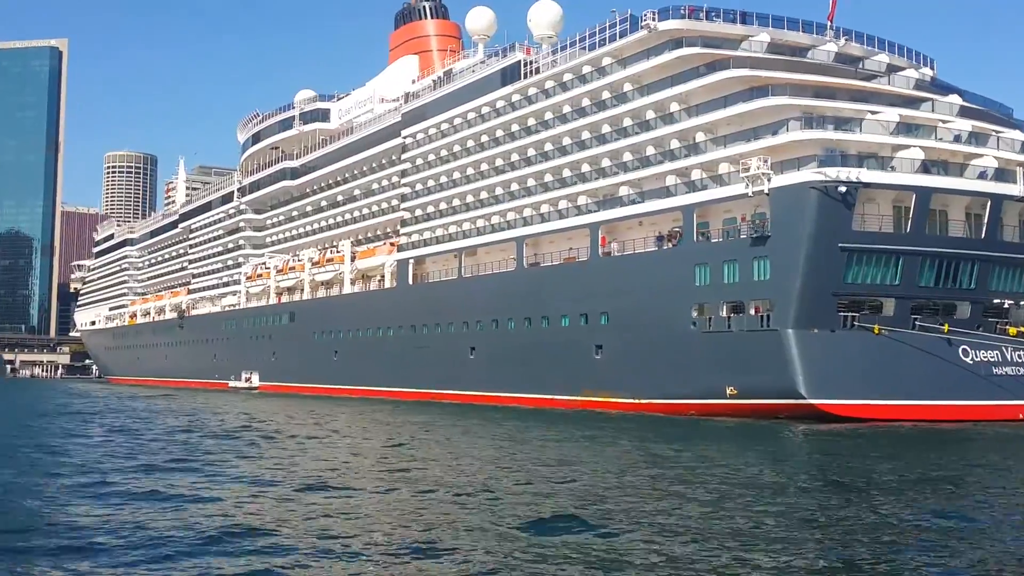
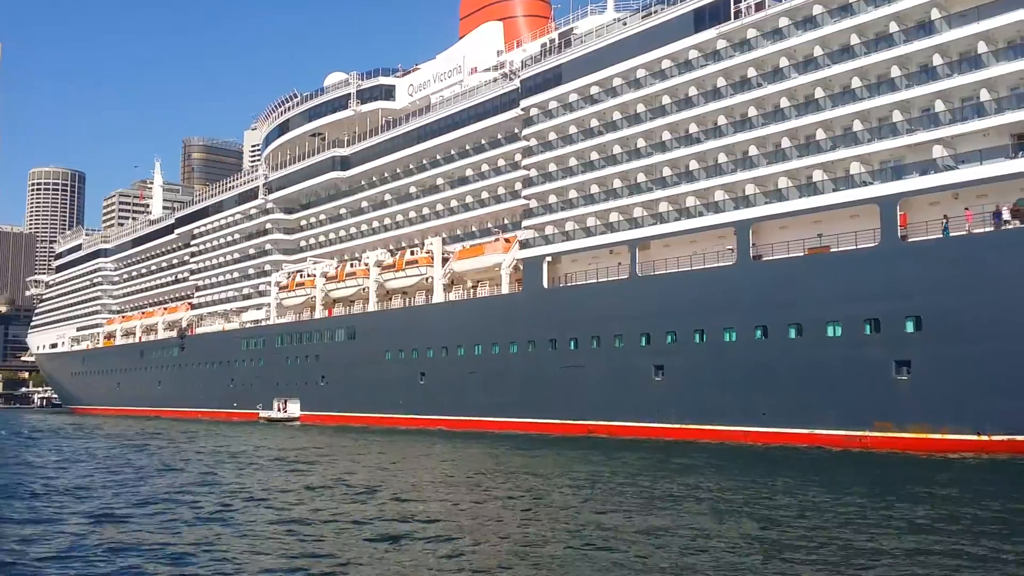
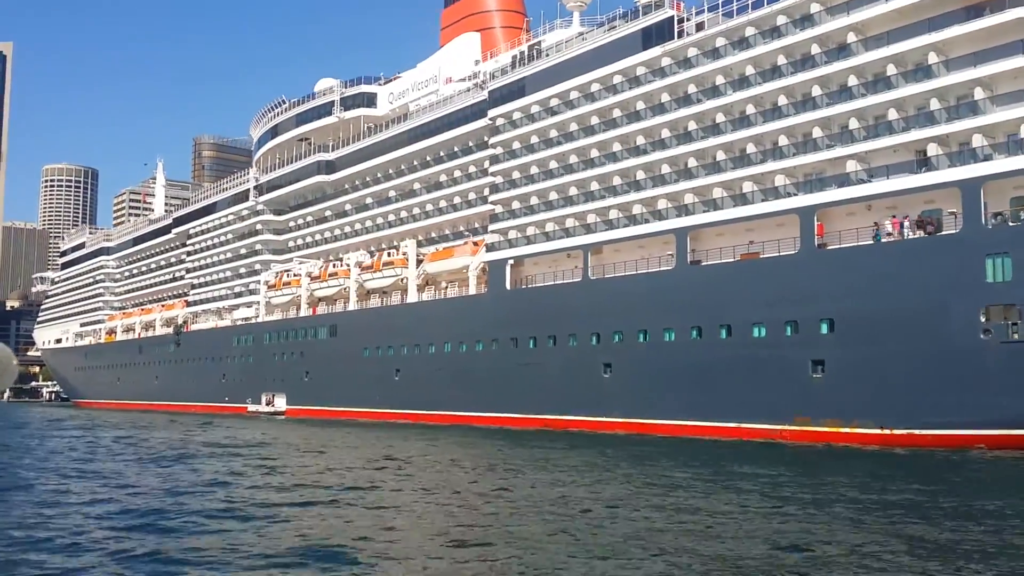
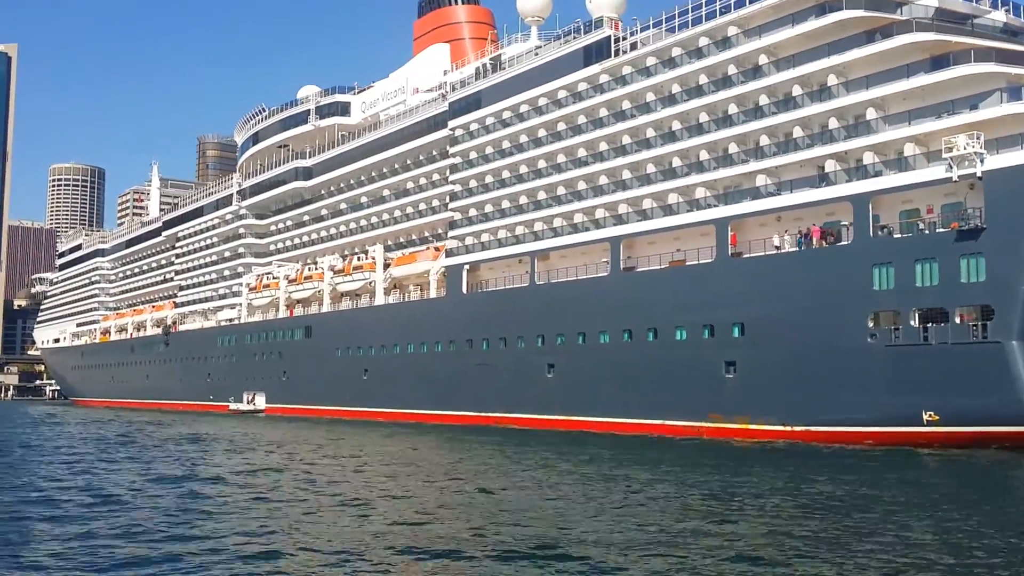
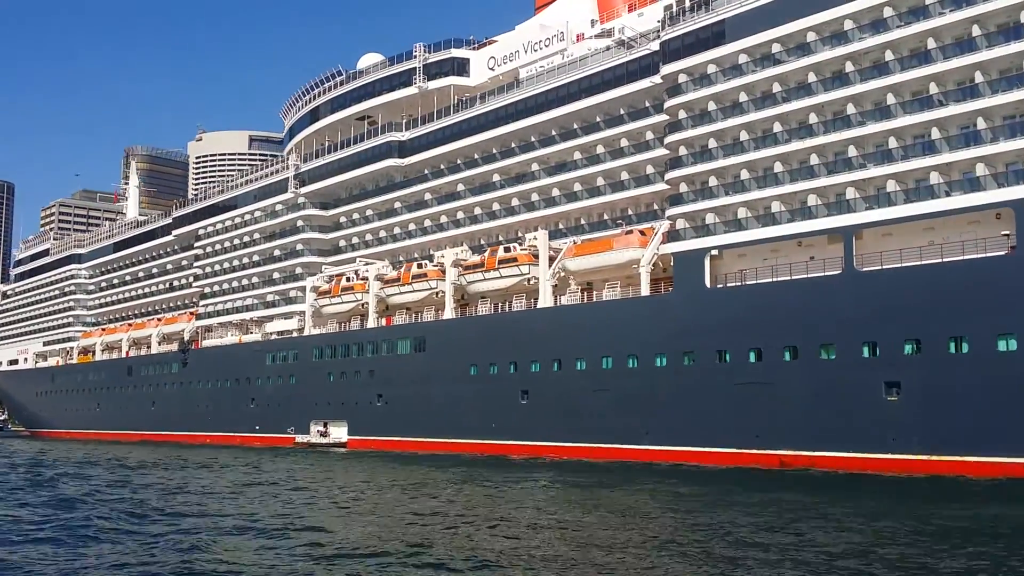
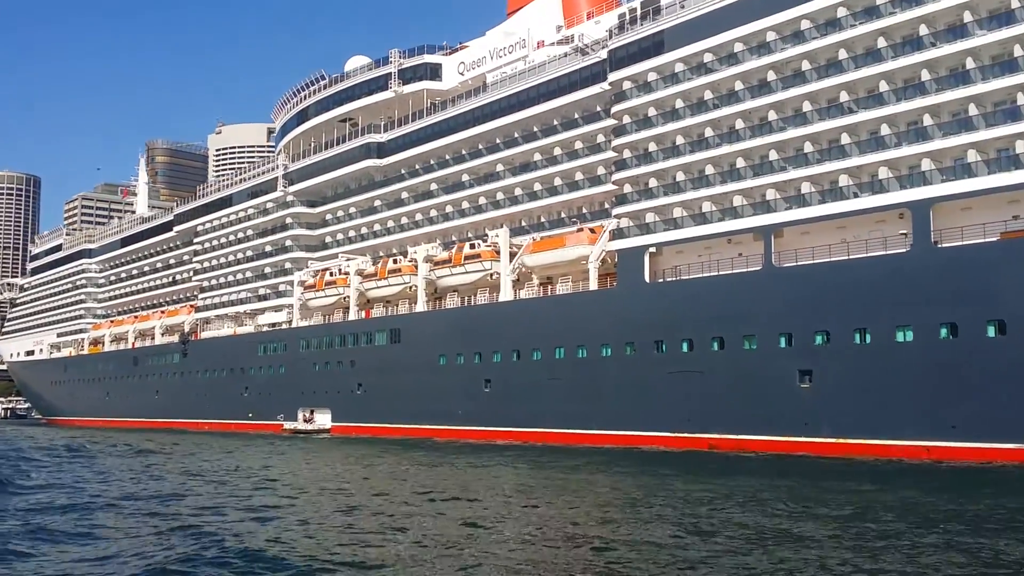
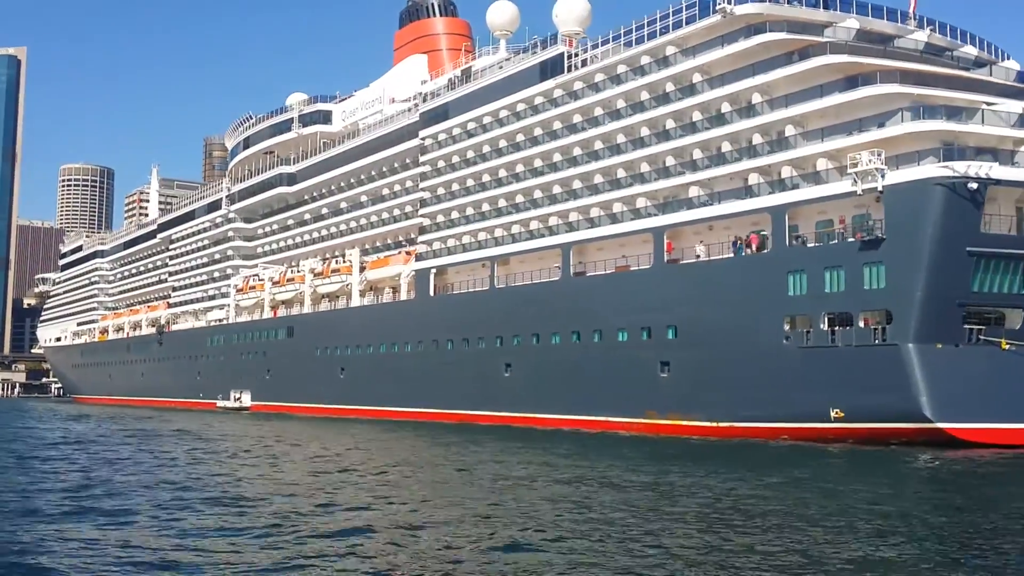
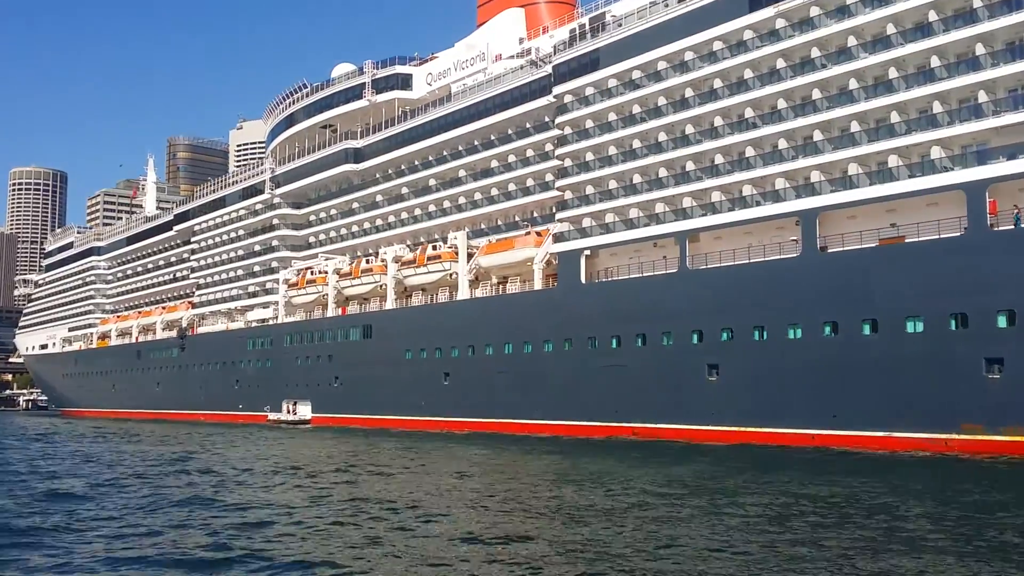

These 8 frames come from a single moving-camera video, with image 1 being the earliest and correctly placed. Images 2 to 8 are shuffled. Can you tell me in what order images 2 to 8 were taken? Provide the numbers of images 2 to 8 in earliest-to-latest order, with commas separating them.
7, 4, 3, 2, 8, 6, 5
